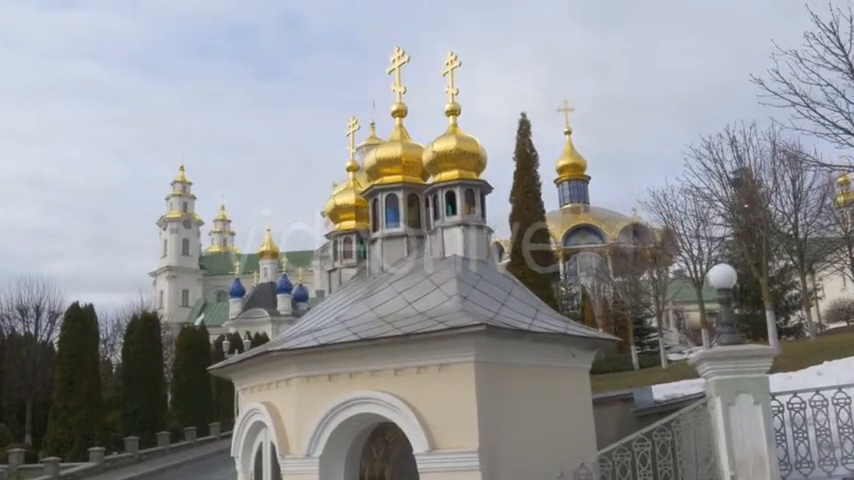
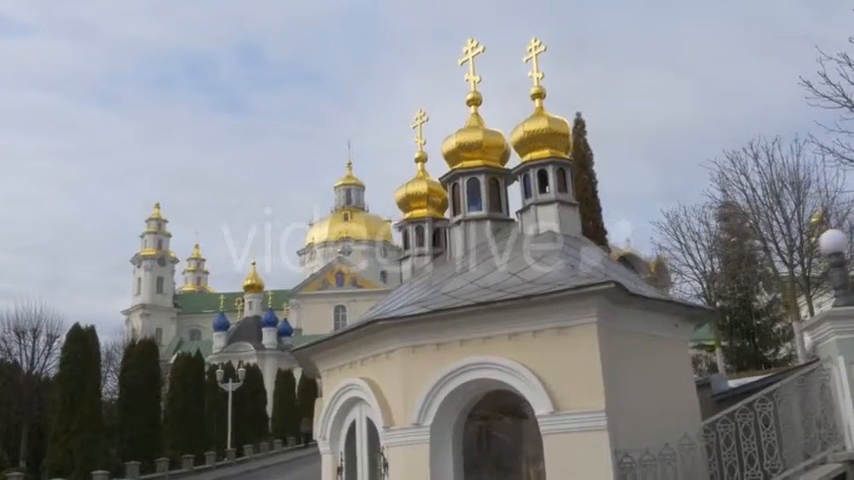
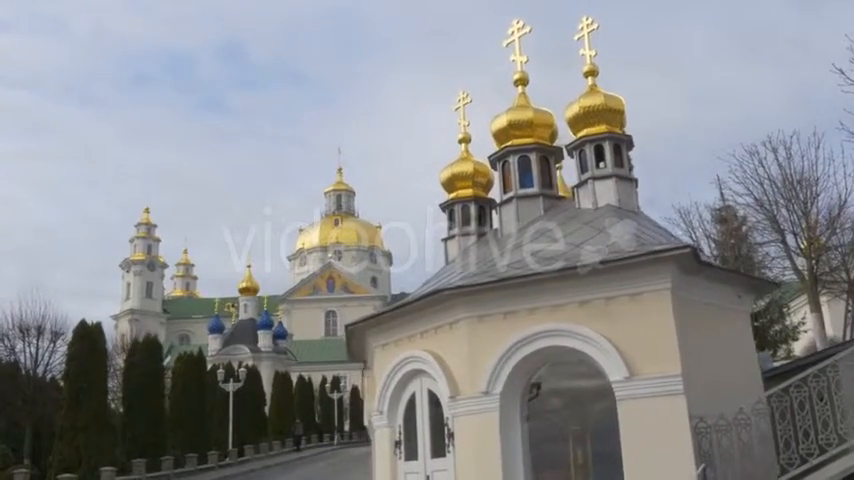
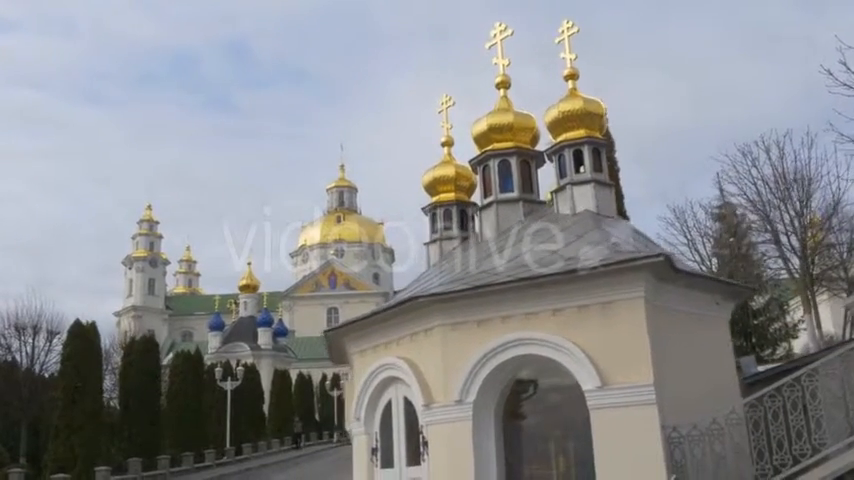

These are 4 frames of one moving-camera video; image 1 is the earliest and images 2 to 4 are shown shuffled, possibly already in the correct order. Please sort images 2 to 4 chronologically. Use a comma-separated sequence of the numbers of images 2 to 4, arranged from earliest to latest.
2, 4, 3
